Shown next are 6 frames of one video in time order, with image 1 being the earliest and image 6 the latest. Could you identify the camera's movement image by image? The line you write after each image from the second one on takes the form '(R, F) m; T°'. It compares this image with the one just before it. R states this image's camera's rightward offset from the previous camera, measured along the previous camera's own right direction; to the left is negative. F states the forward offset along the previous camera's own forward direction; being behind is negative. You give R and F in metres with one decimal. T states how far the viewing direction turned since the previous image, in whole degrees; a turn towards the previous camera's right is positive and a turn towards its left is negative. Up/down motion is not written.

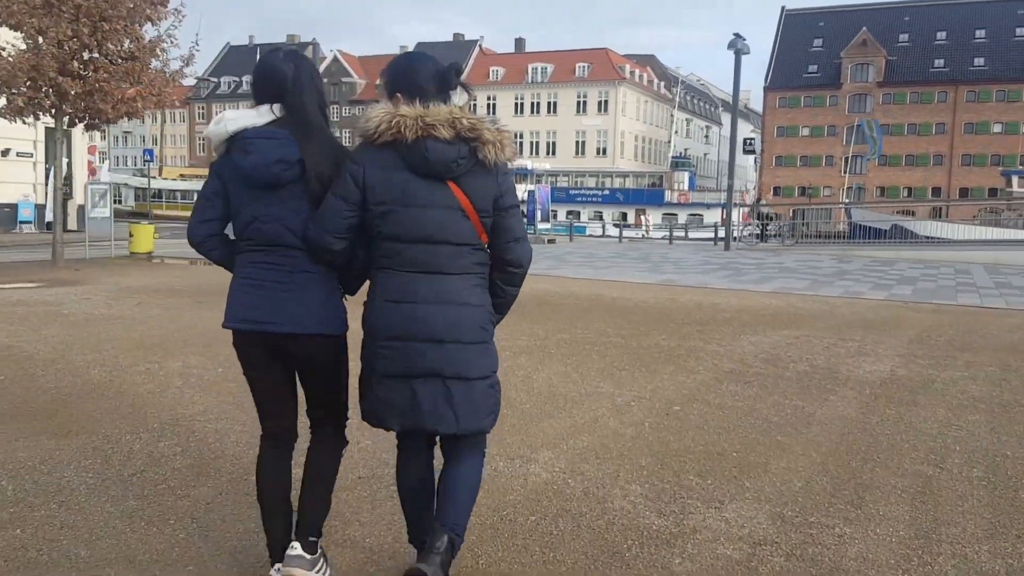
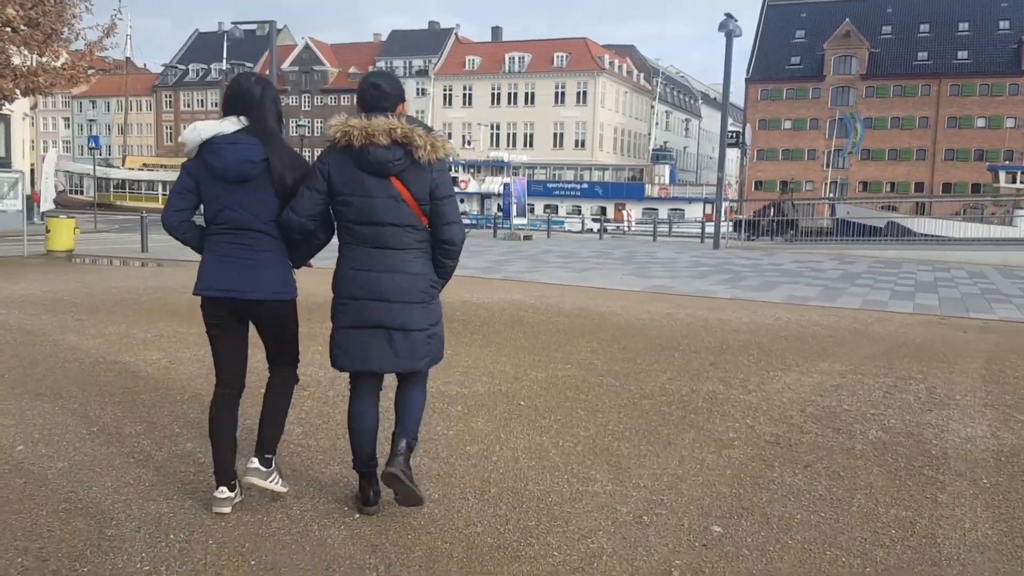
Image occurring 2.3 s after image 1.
(+0.2, +2.4) m; +1°
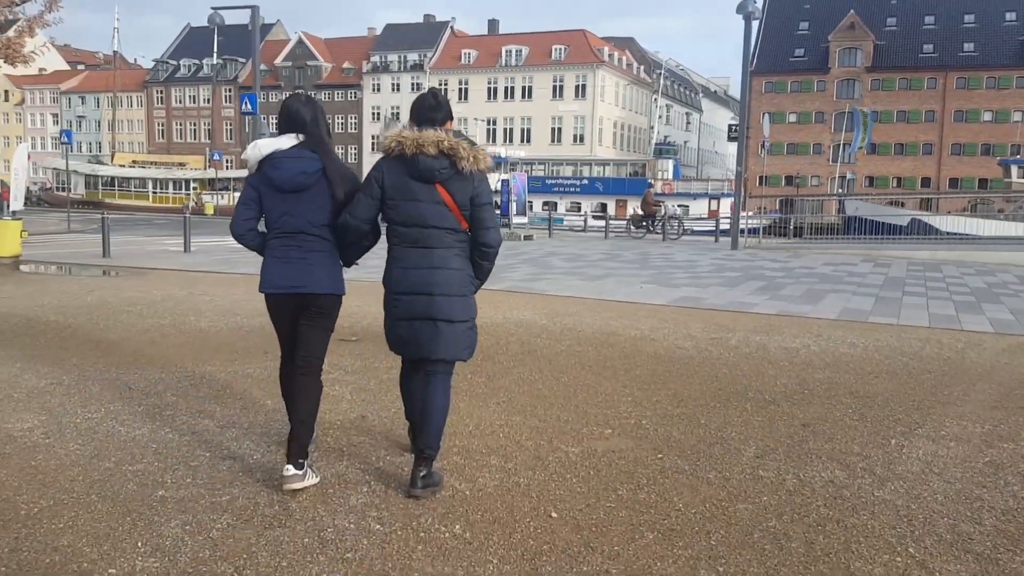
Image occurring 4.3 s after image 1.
(-0.1, +2.1) m; 0°
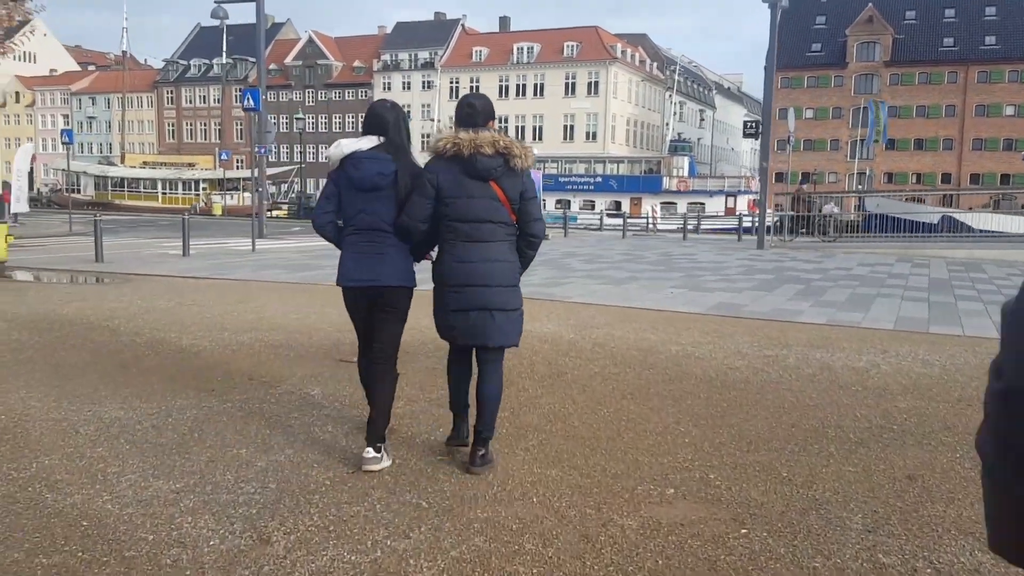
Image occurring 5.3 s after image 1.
(-0.1, +1.1) m; -1°
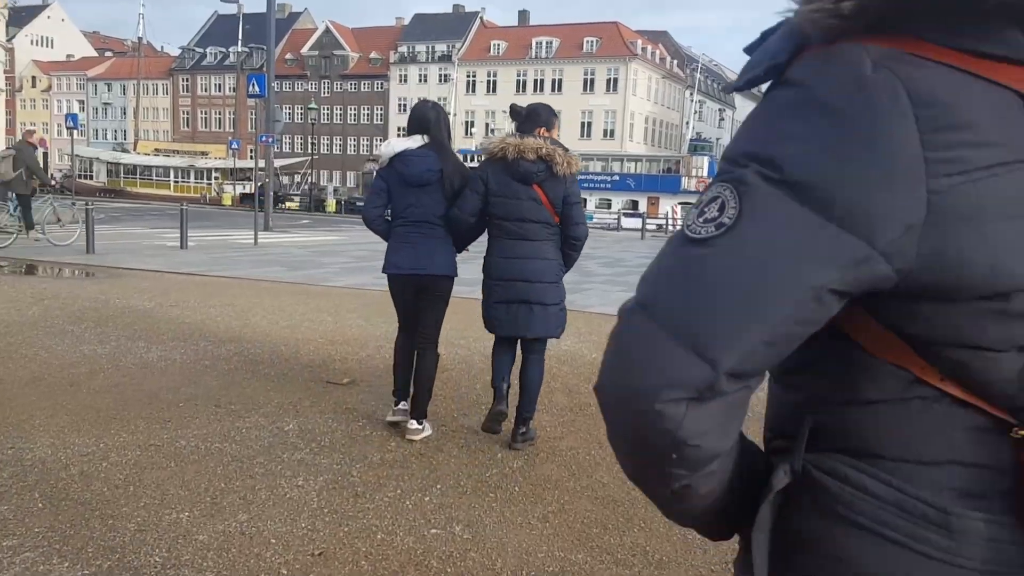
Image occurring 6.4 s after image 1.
(0.0, +1.0) m; -1°
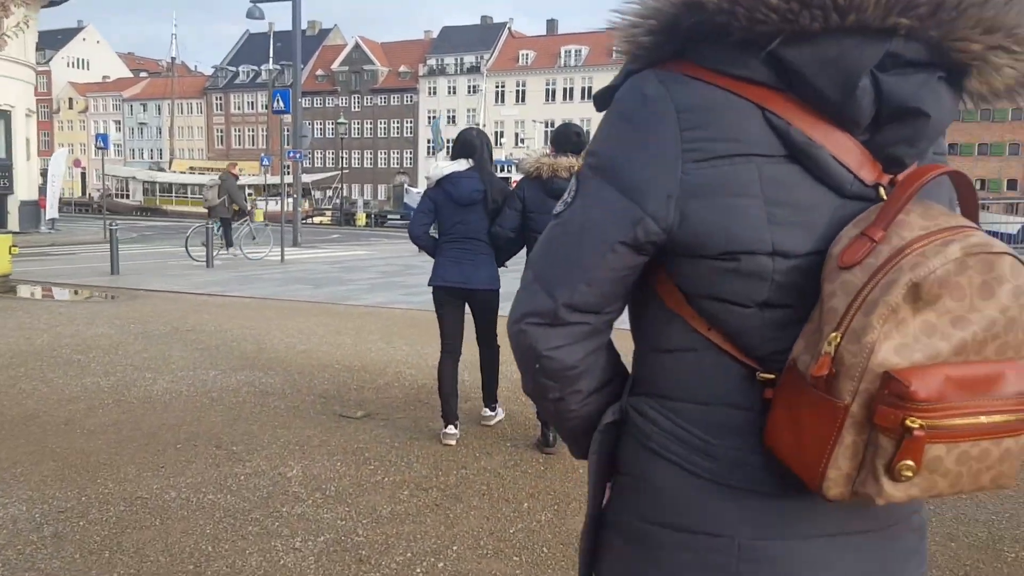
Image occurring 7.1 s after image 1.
(0.0, +0.5) m; -2°
